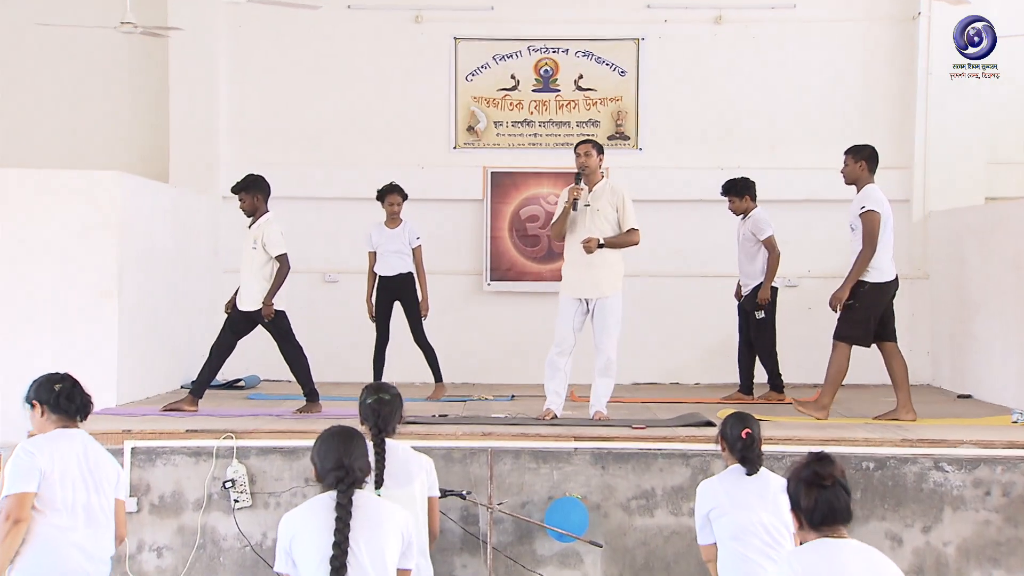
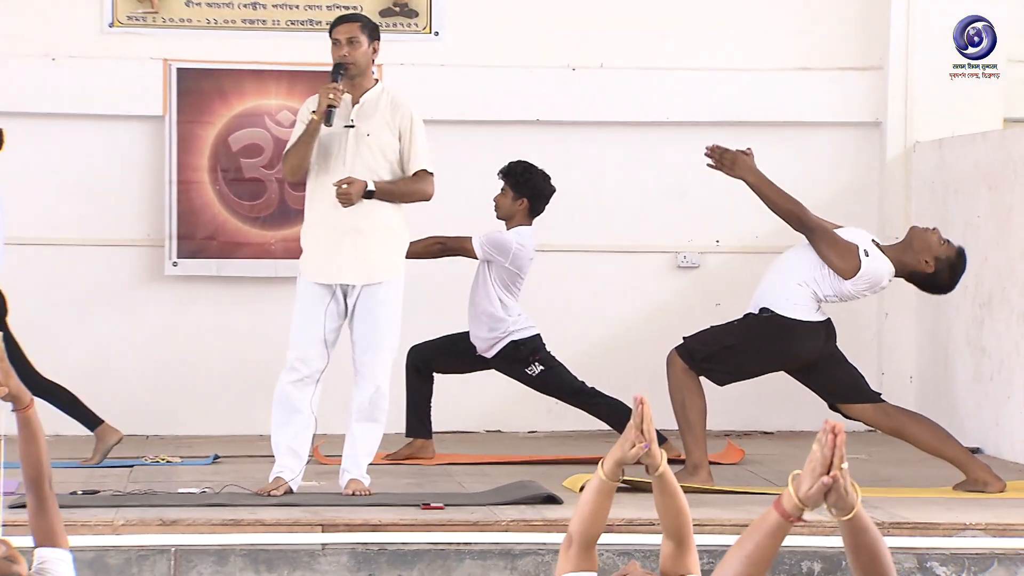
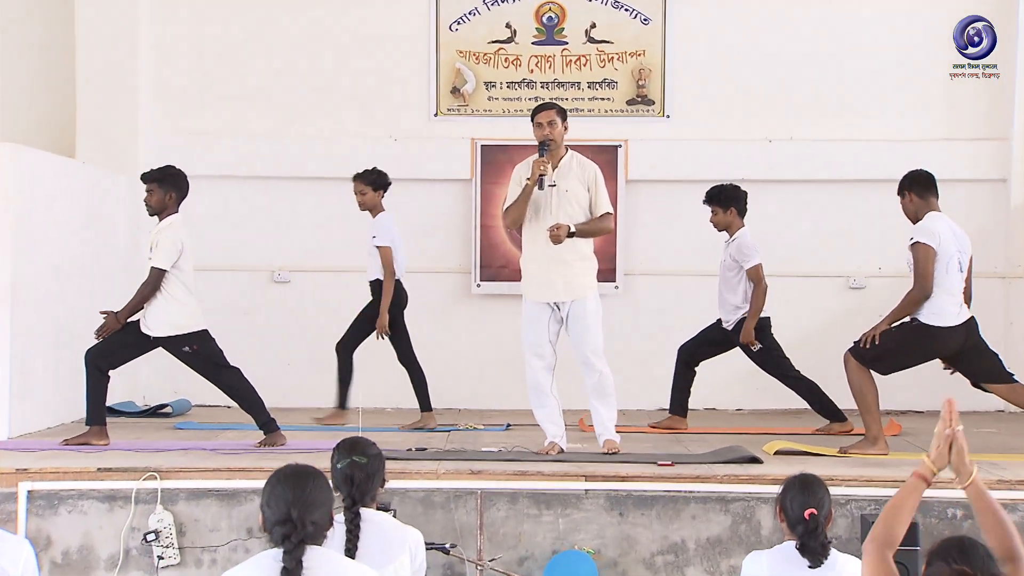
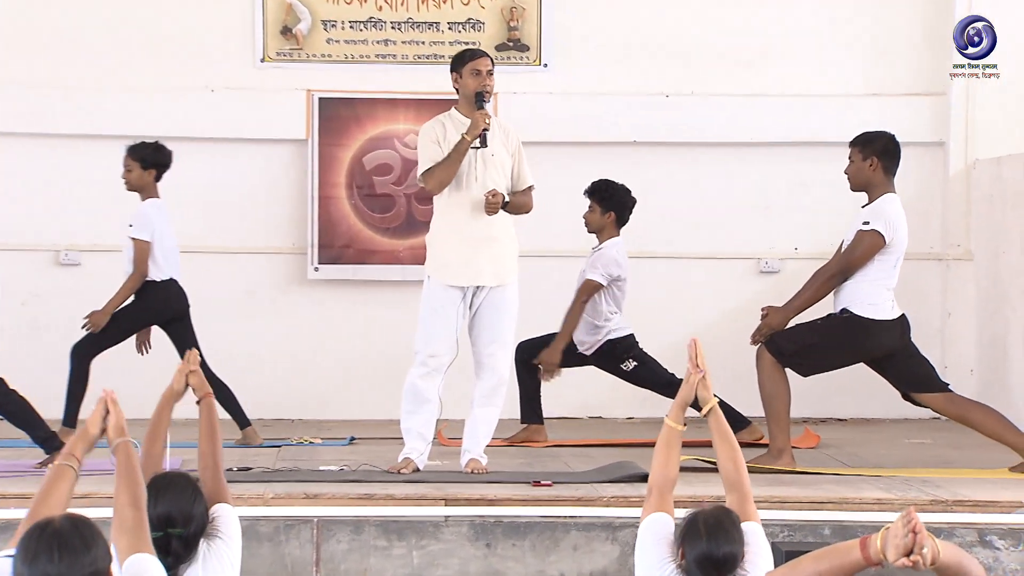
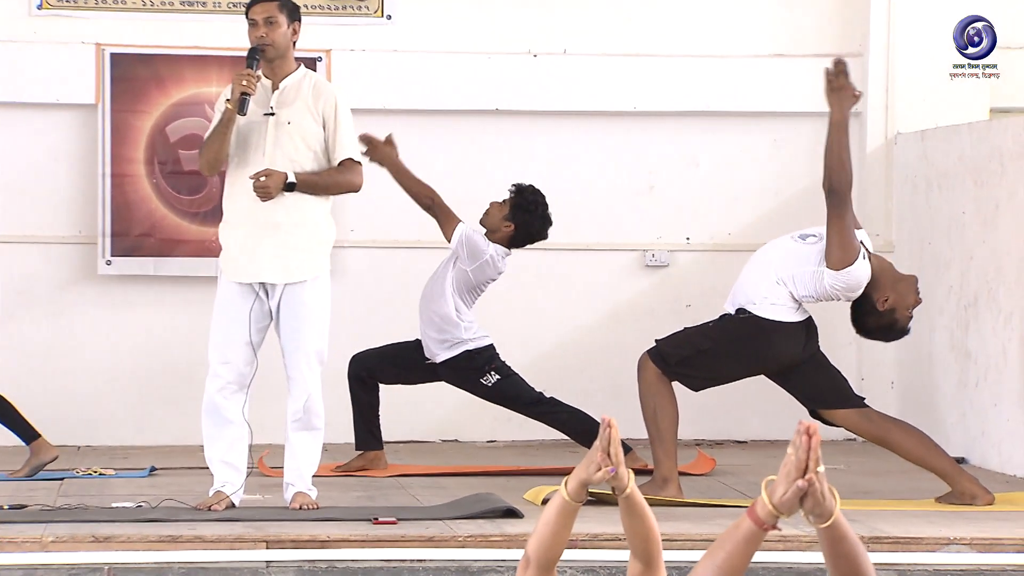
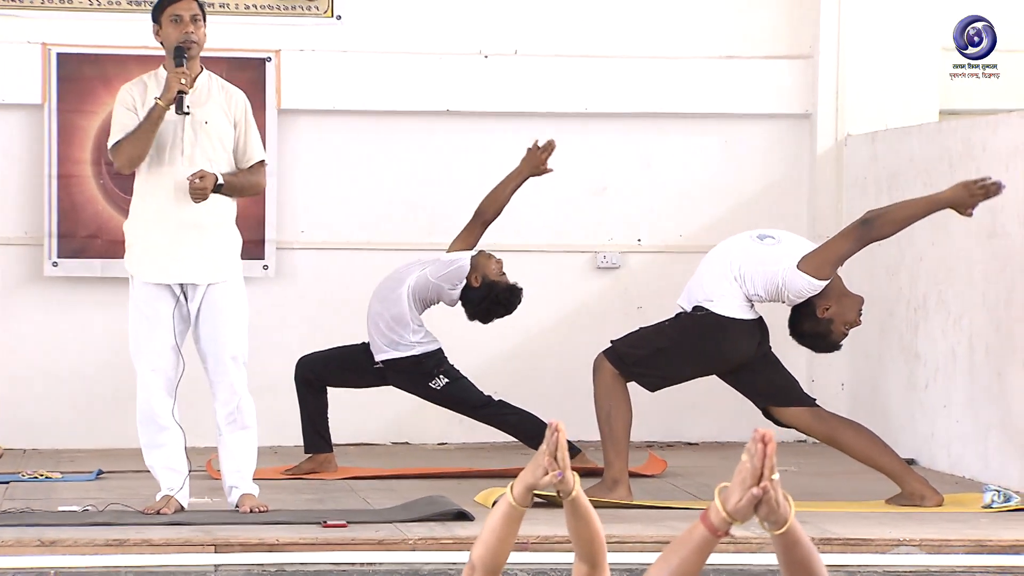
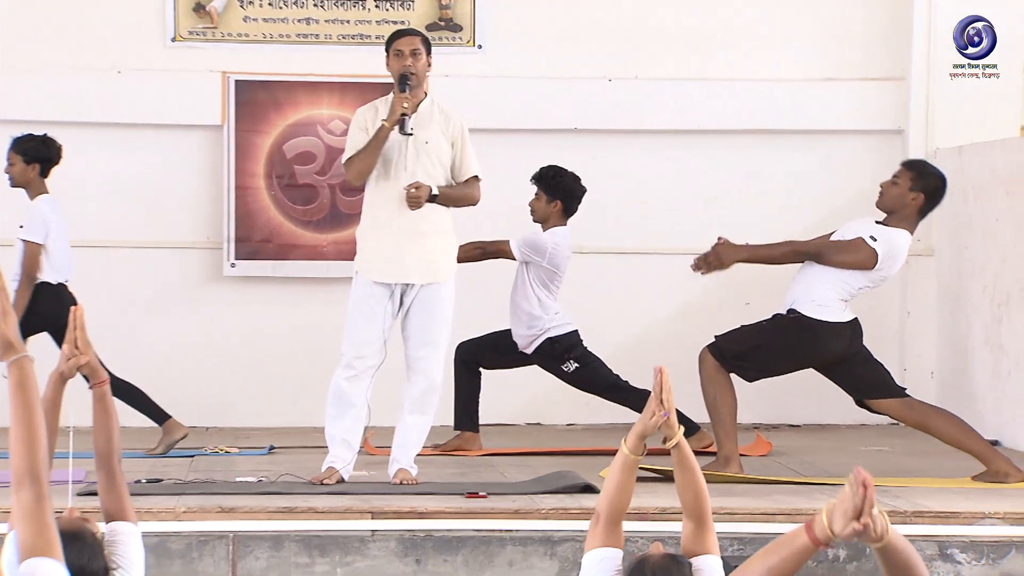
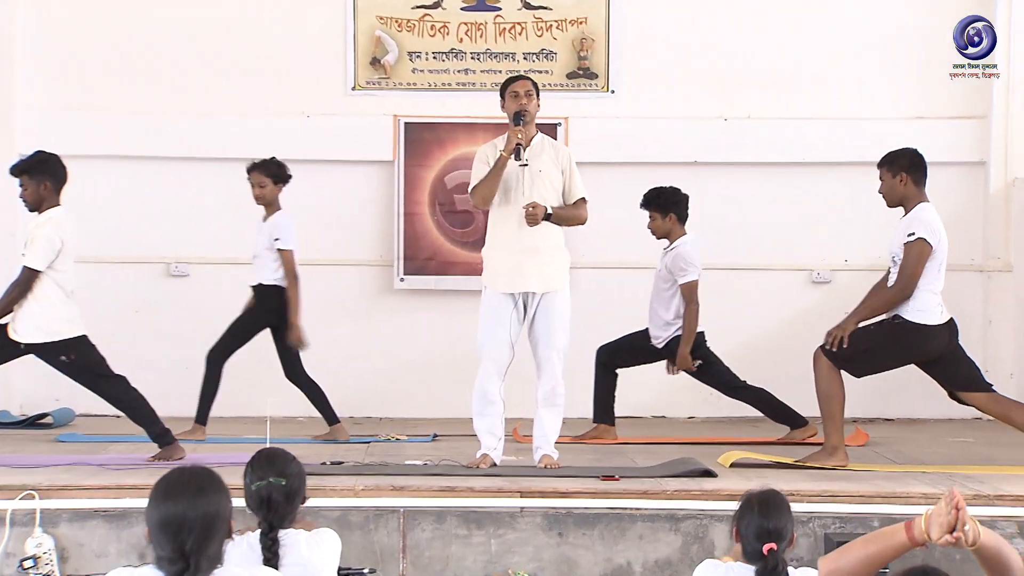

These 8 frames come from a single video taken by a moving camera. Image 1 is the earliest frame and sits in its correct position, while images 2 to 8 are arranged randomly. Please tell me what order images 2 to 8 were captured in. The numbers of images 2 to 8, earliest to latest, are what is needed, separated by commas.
3, 8, 4, 7, 2, 5, 6
